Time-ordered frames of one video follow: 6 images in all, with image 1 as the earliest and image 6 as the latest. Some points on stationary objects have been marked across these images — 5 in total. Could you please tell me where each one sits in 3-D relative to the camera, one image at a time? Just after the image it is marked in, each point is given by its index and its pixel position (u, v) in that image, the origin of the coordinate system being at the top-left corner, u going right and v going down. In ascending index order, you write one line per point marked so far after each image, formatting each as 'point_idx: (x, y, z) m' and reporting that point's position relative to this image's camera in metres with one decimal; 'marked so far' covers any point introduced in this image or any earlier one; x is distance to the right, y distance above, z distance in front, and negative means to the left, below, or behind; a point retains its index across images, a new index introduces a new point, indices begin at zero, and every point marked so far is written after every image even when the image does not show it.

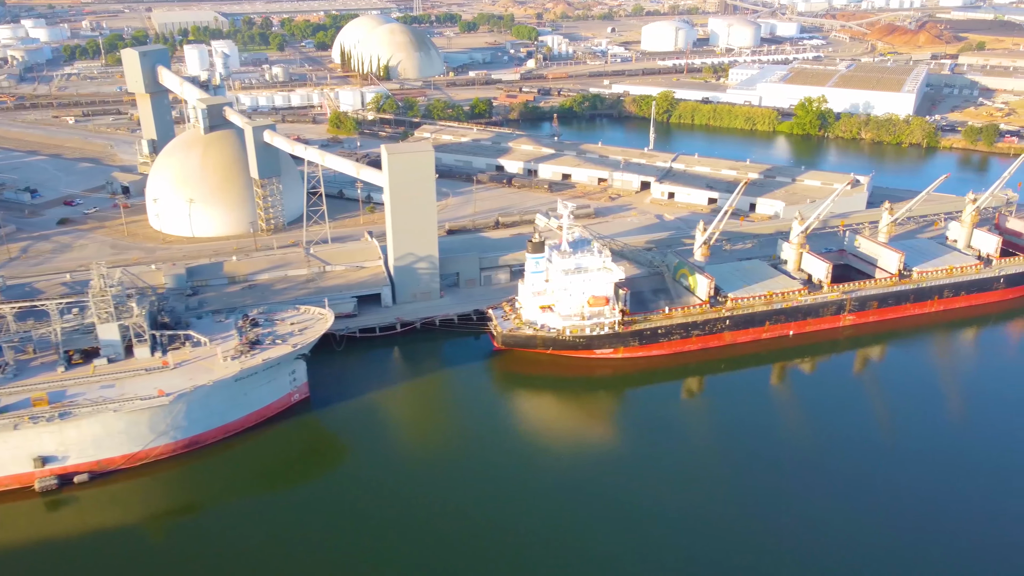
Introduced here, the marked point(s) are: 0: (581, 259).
0: (+1.8, +0.7, +19.7) m
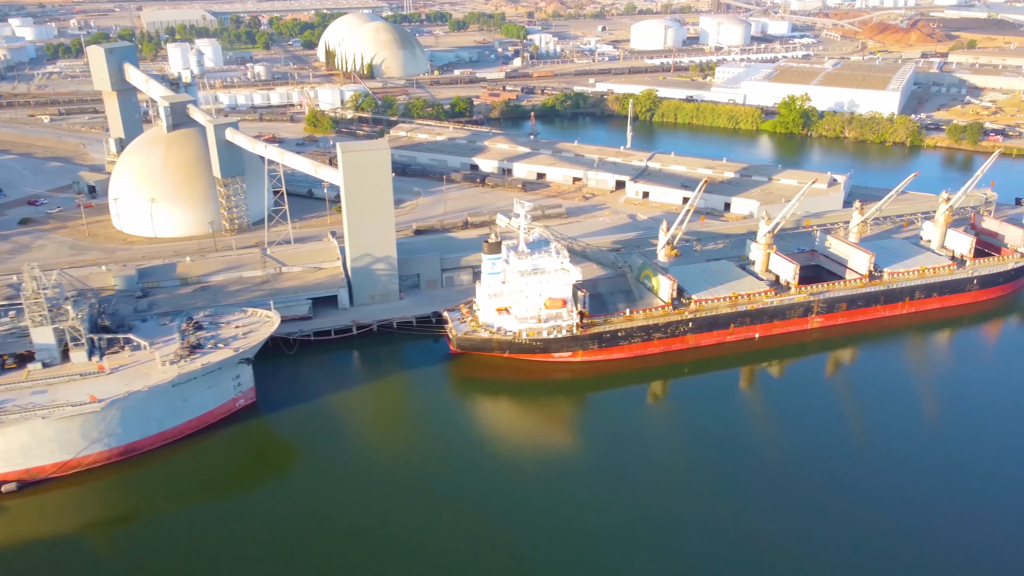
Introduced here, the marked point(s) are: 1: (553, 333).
0: (+0.7, +0.7, +19.2) m
1: (+1.0, -1.1, +19.4) m
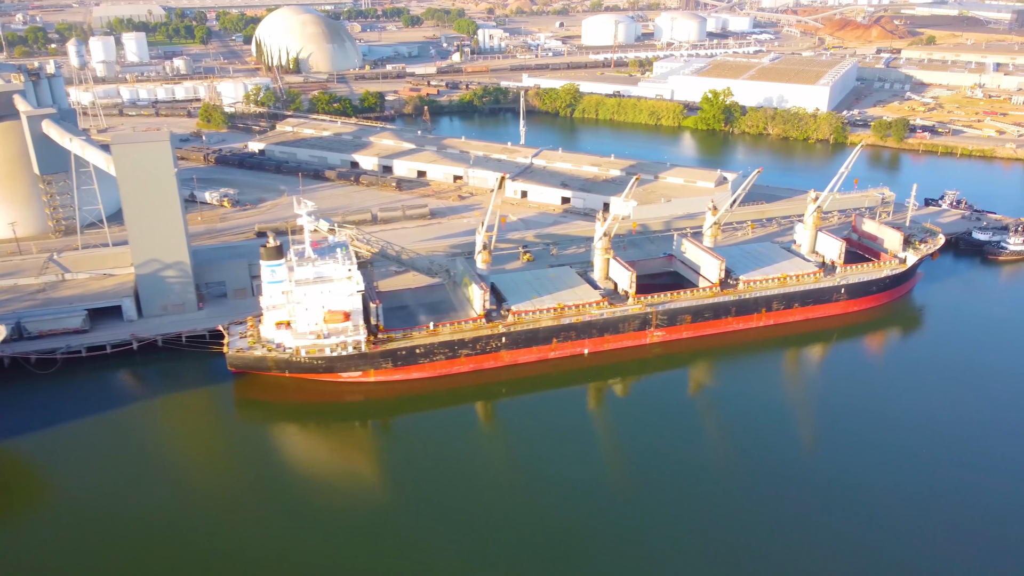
0: (-4.0, +0.5, +16.9) m
1: (-3.8, -1.3, +17.1) m
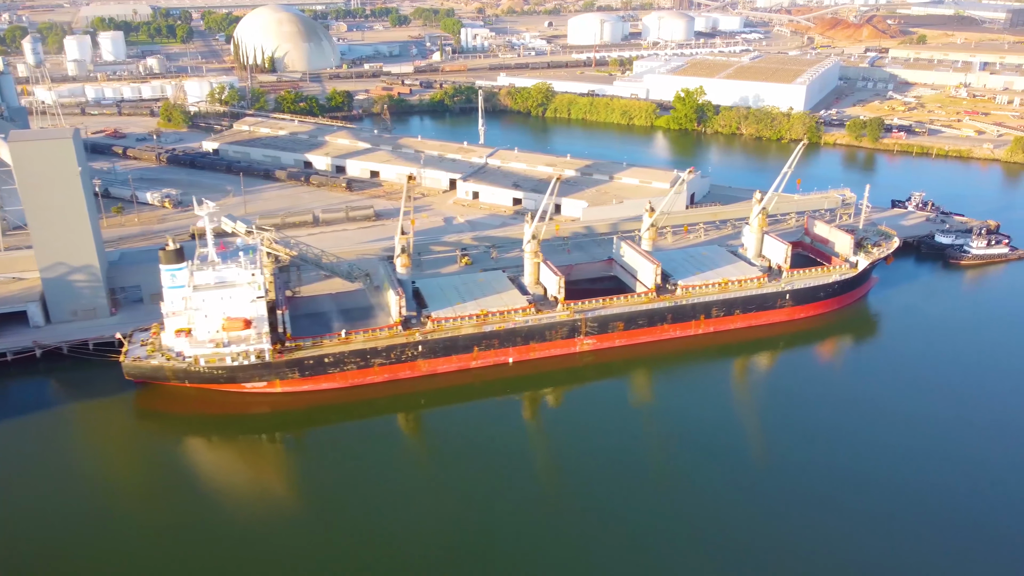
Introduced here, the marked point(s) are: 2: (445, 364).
0: (-5.8, +0.3, +16.0) m
1: (-5.6, -1.5, +16.2) m
2: (-1.4, -1.7, +18.0) m
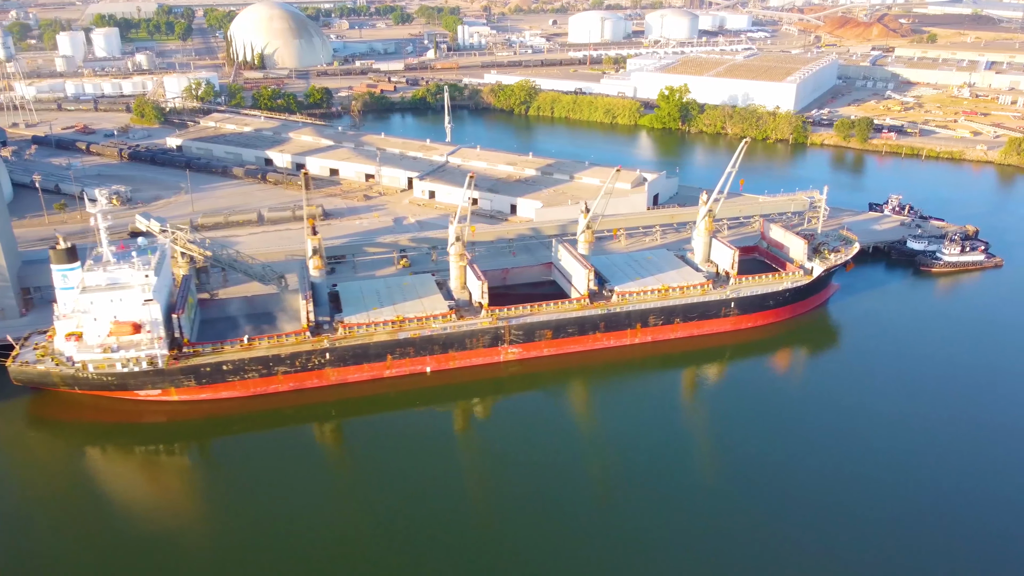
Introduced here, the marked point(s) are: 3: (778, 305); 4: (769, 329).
0: (-7.6, +0.3, +15.1) m
1: (-7.3, -1.5, +15.3) m
2: (-3.2, -1.8, +17.0) m
3: (+6.5, -0.4, +19.3) m
4: (+6.4, -1.0, +19.6) m
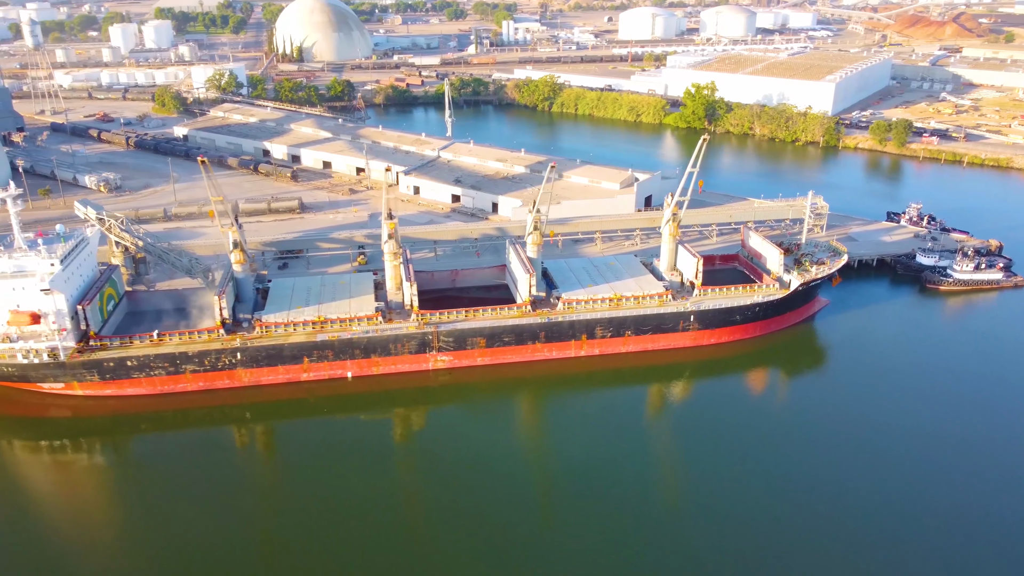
0: (-9.1, +0.5, +14.6) m
1: (-8.9, -1.3, +14.8) m
2: (-4.6, -1.7, +16.1) m
3: (+5.3, -0.7, +17.5) m
4: (+5.1, -1.3, +17.9) m
